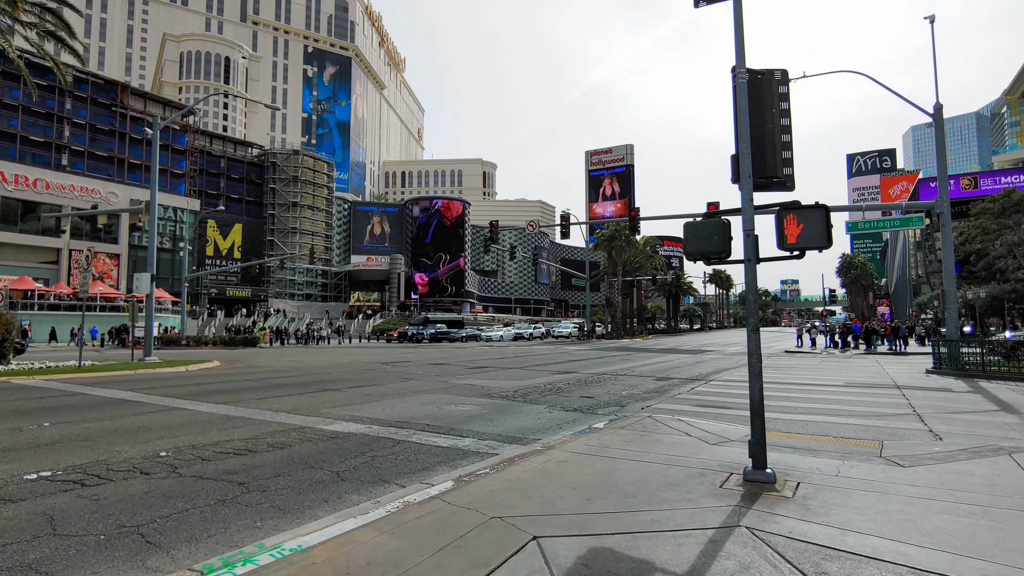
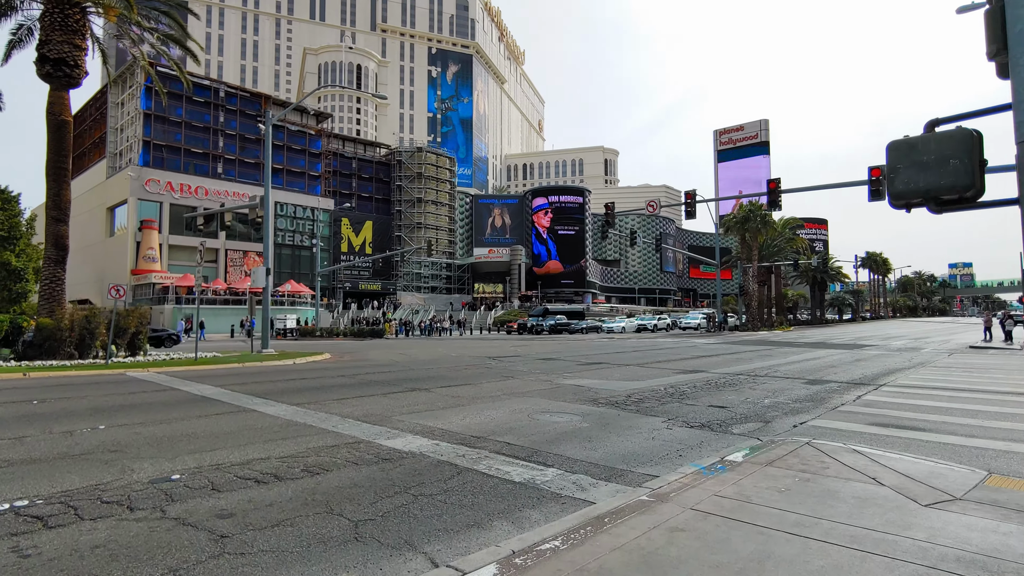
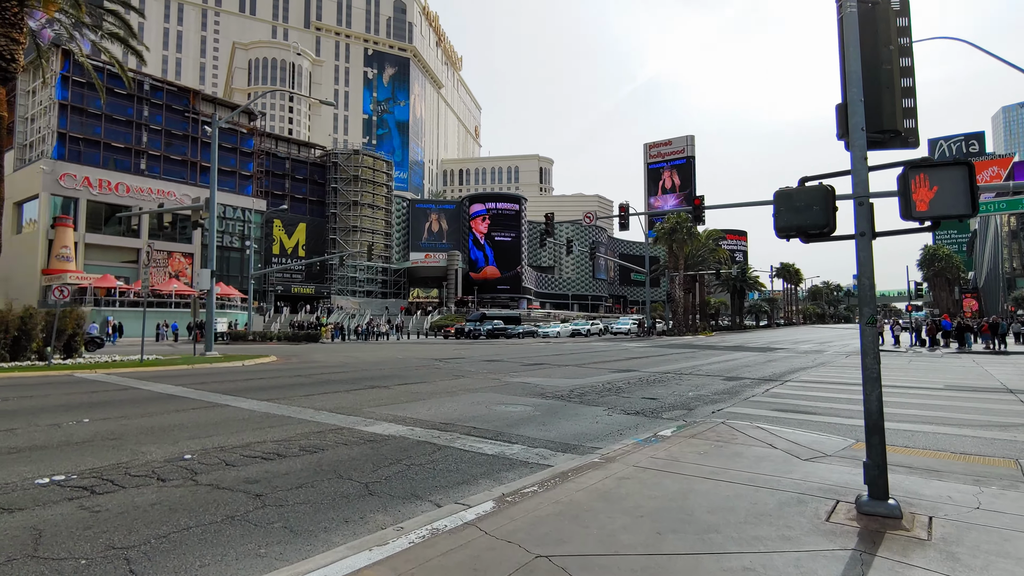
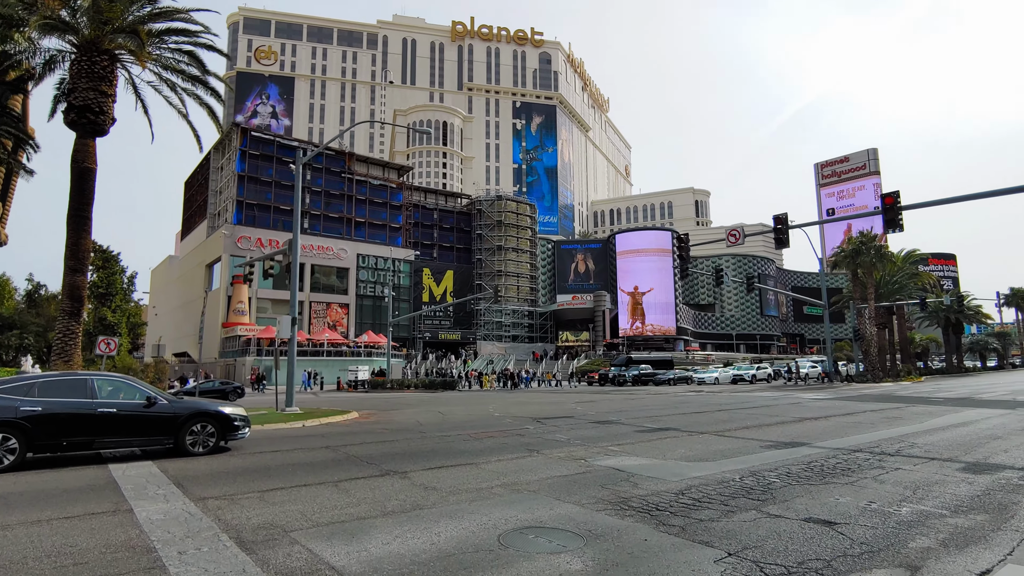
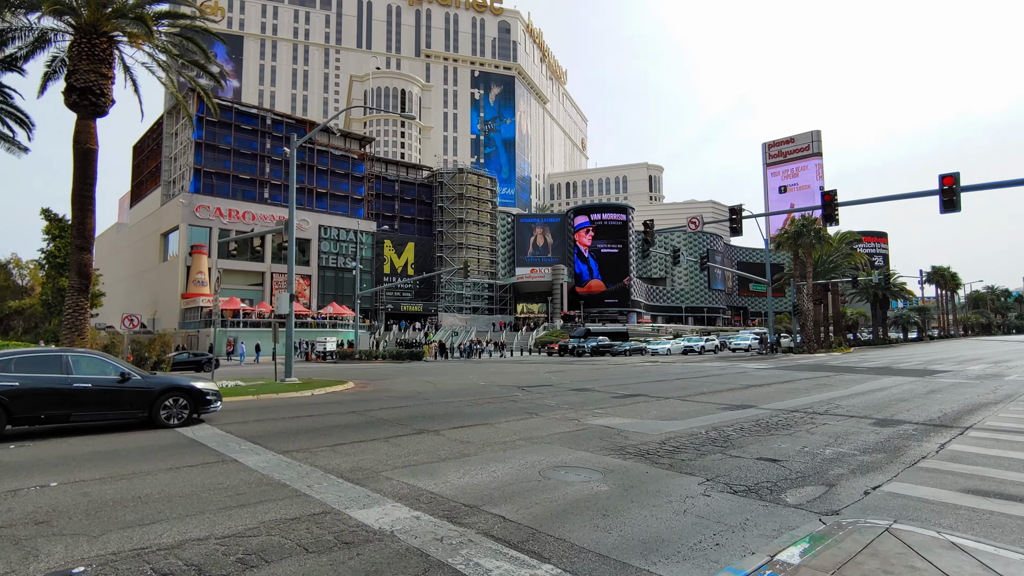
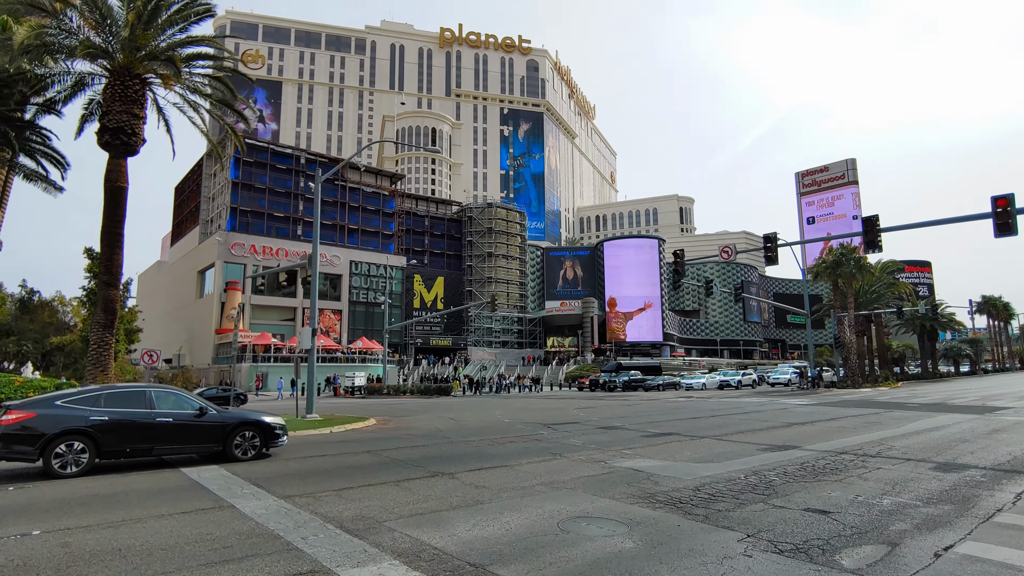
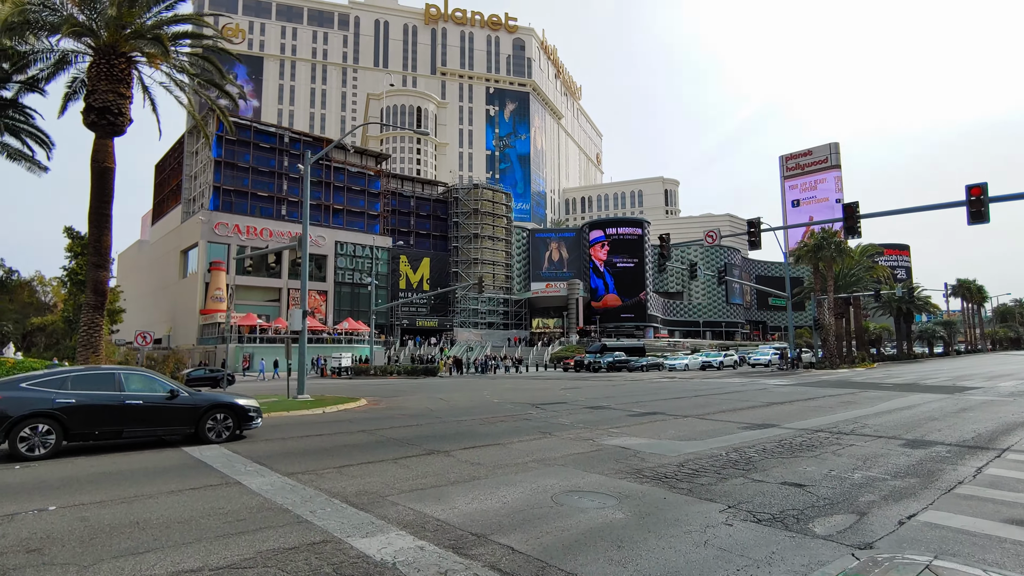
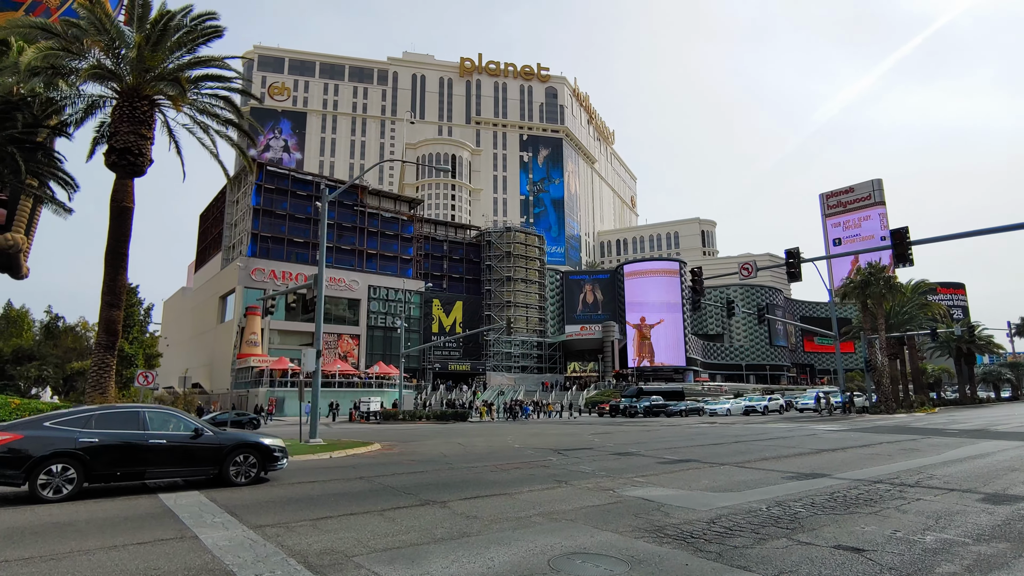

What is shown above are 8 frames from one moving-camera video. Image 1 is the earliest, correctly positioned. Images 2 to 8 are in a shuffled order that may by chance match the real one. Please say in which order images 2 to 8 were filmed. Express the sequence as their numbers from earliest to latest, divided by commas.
3, 2, 5, 7, 6, 8, 4
